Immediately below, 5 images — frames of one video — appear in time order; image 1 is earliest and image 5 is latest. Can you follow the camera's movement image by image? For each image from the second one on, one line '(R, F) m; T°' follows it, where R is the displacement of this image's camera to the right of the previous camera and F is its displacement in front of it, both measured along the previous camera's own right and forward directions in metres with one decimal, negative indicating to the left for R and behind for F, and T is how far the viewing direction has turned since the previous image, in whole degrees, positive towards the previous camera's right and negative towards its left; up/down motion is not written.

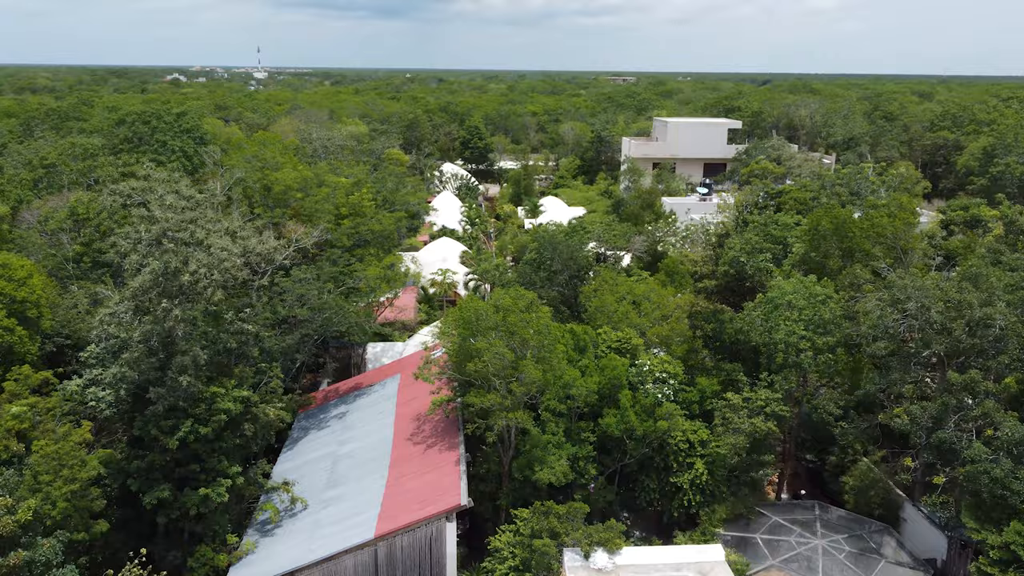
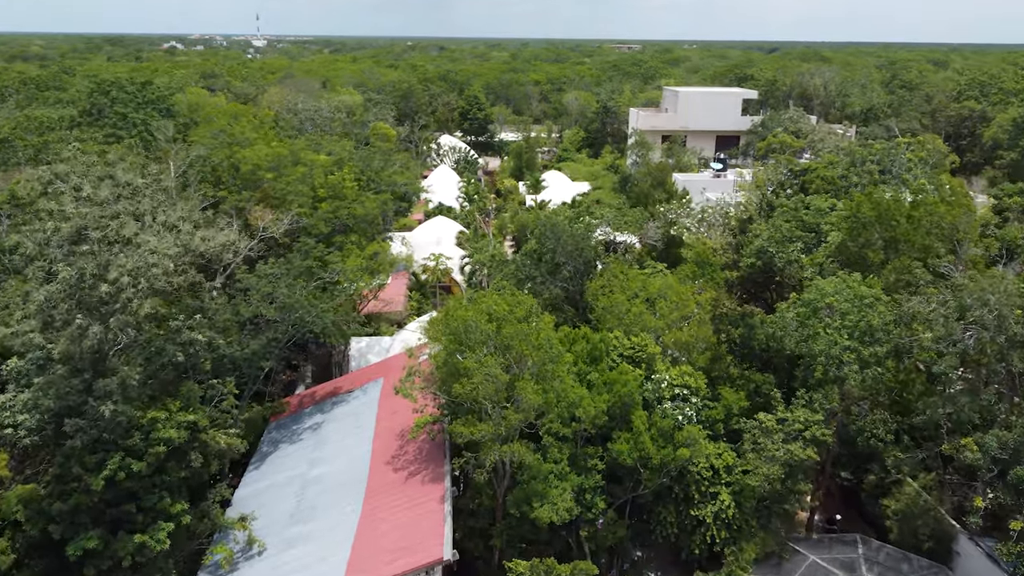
(+0.1, +2.2) m; 0°
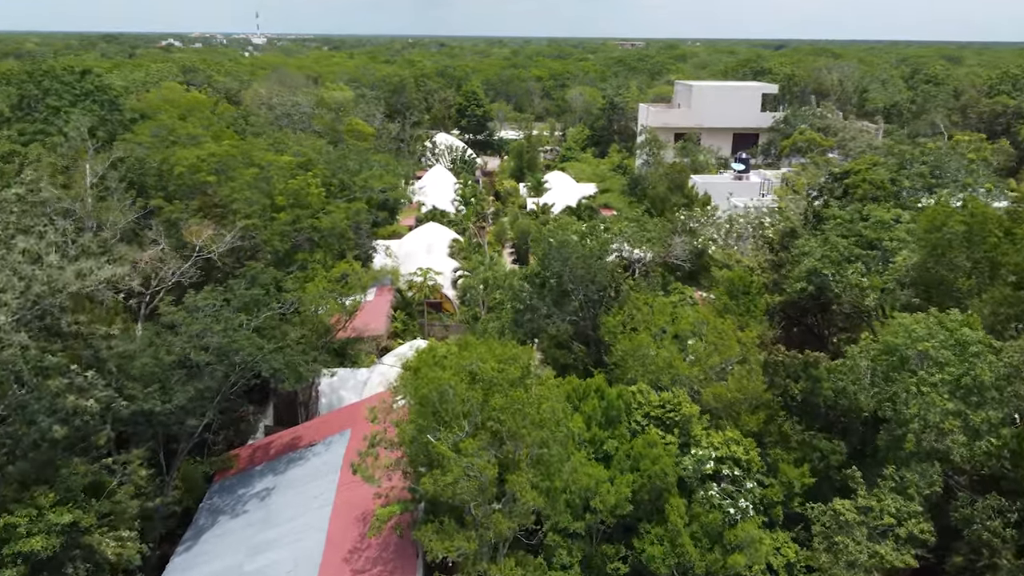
(+0.1, +3.2) m; 0°
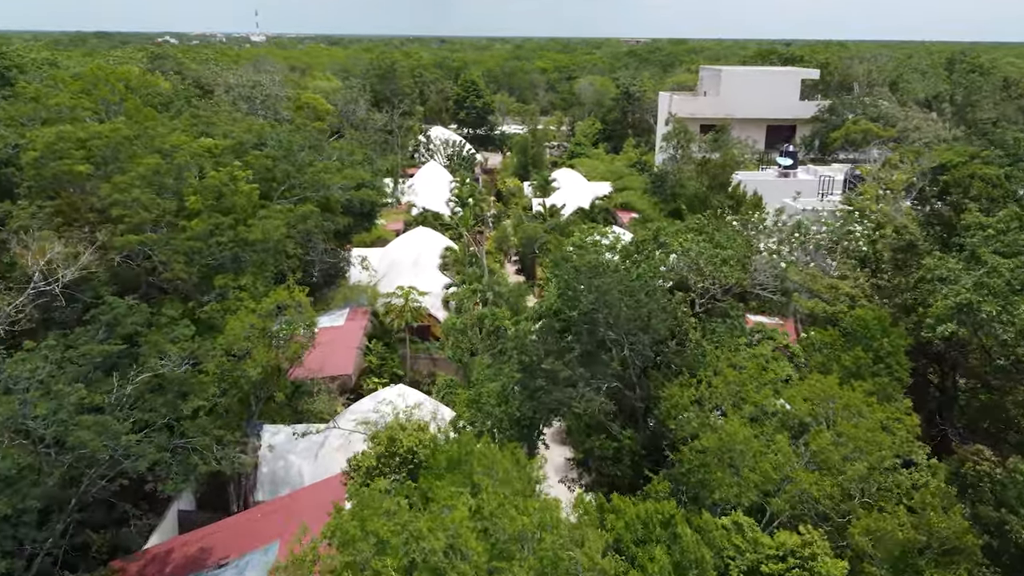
(-0.1, +4.7) m; 0°
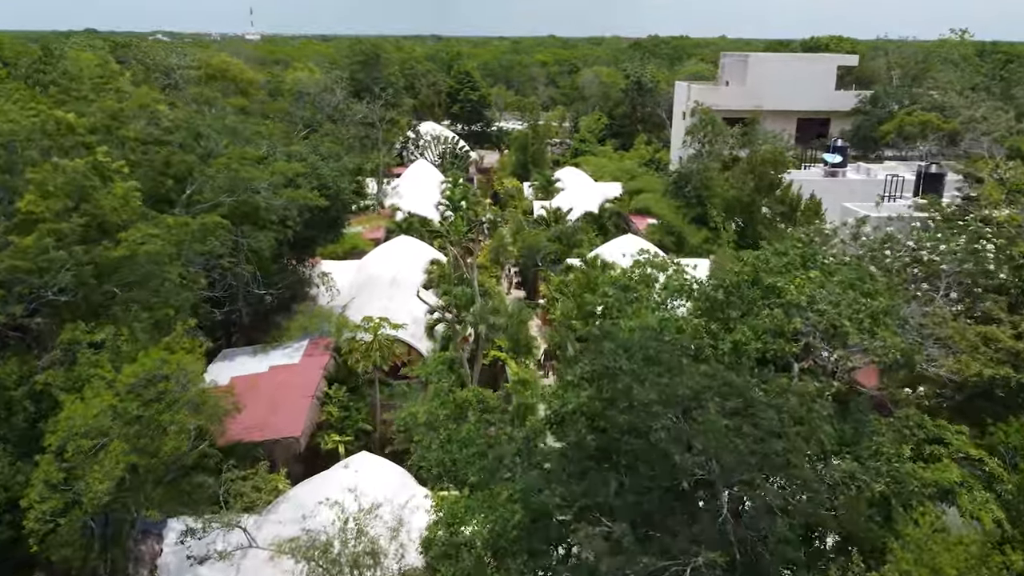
(0.0, +3.9) m; 0°
